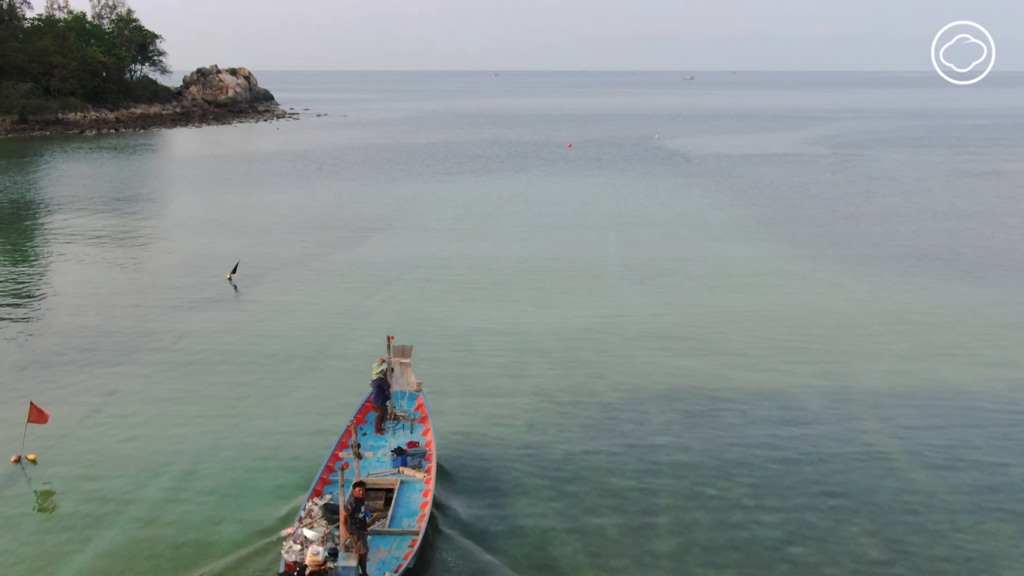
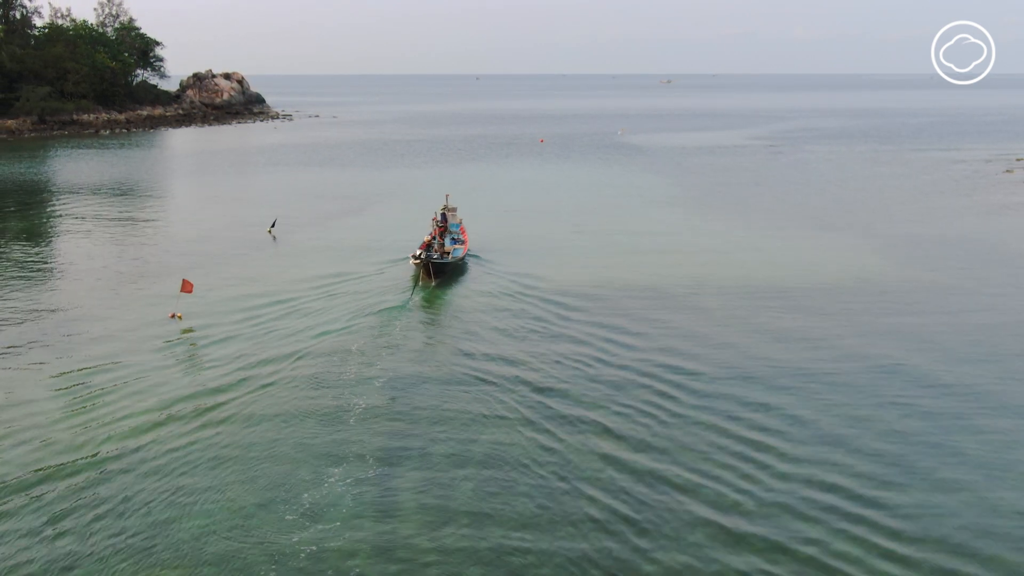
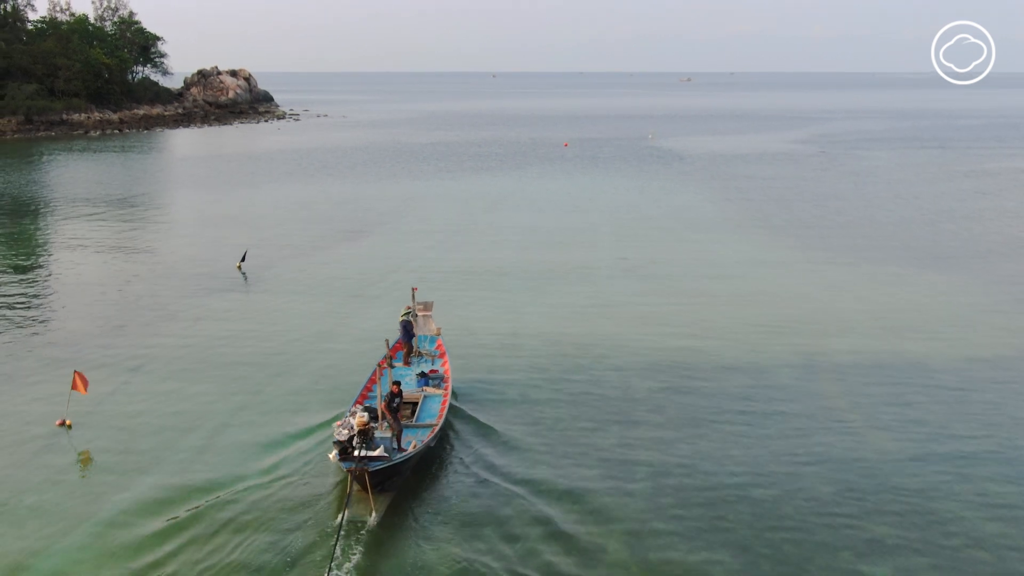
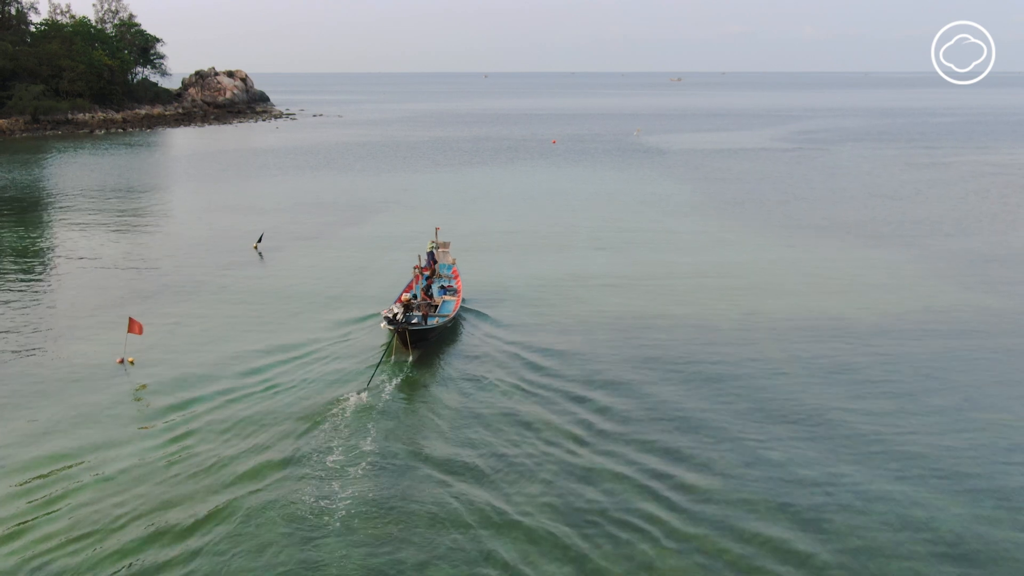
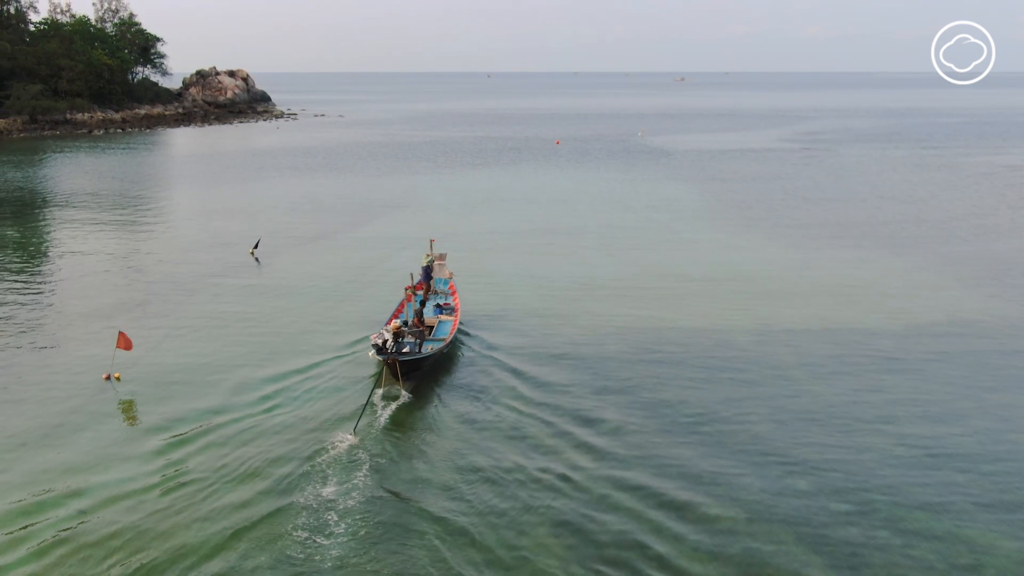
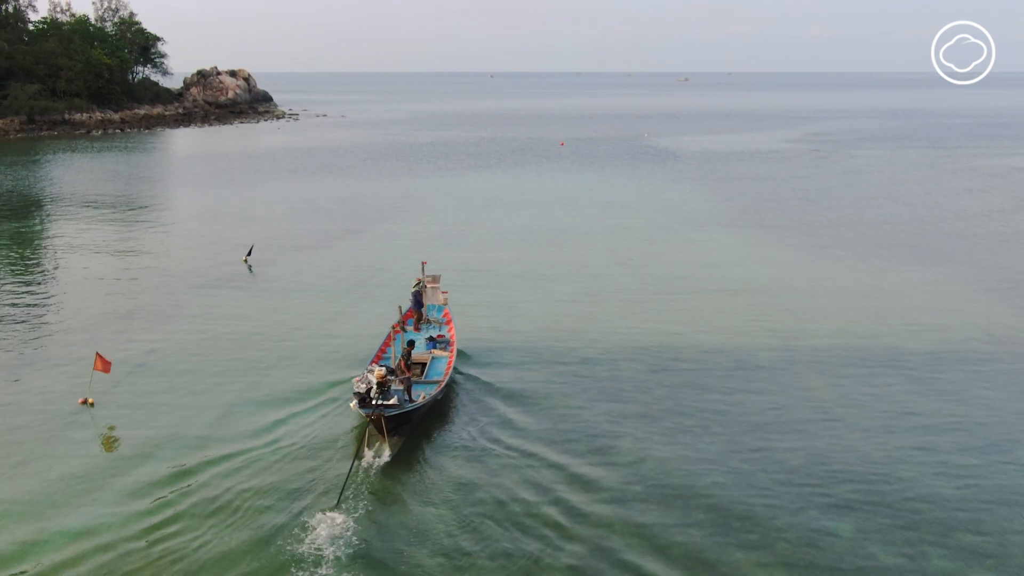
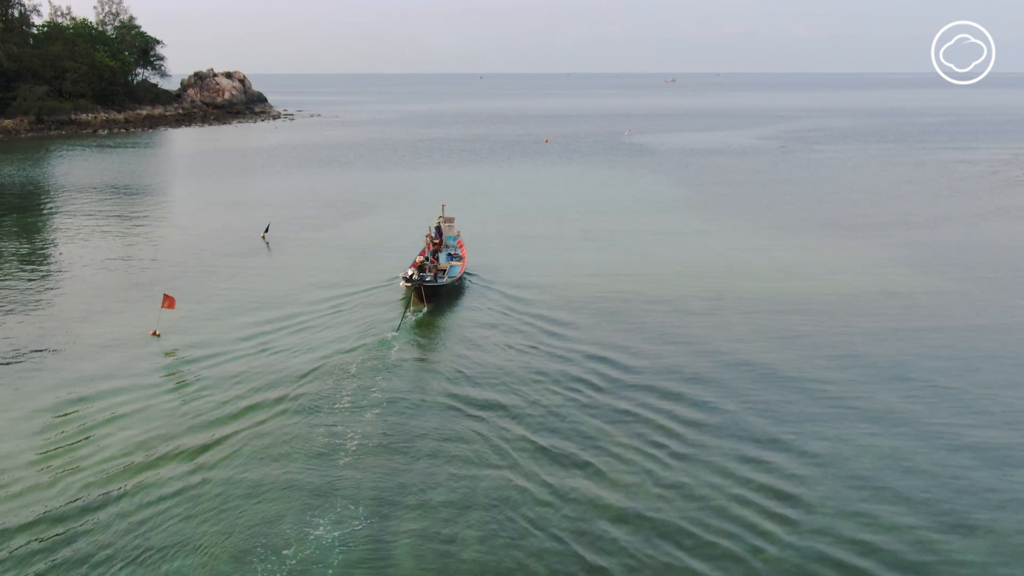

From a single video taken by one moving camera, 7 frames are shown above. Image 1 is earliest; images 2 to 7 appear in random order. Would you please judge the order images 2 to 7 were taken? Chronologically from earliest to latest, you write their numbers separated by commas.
3, 6, 5, 4, 7, 2
